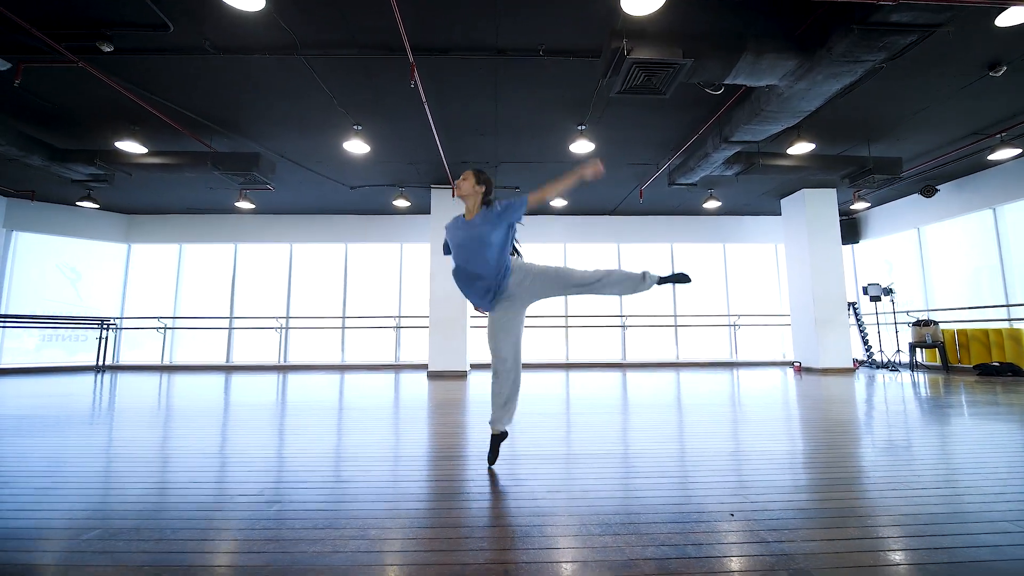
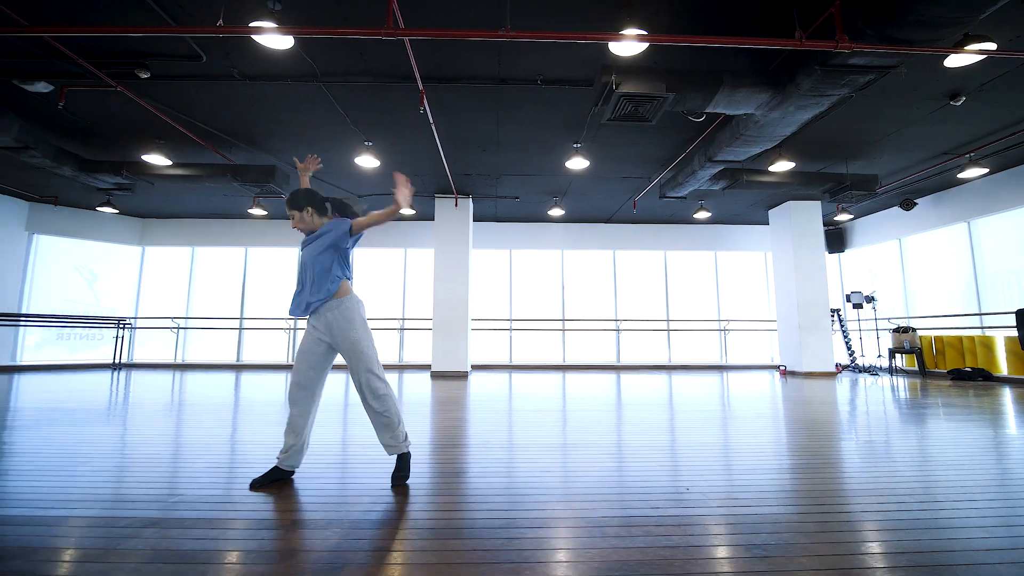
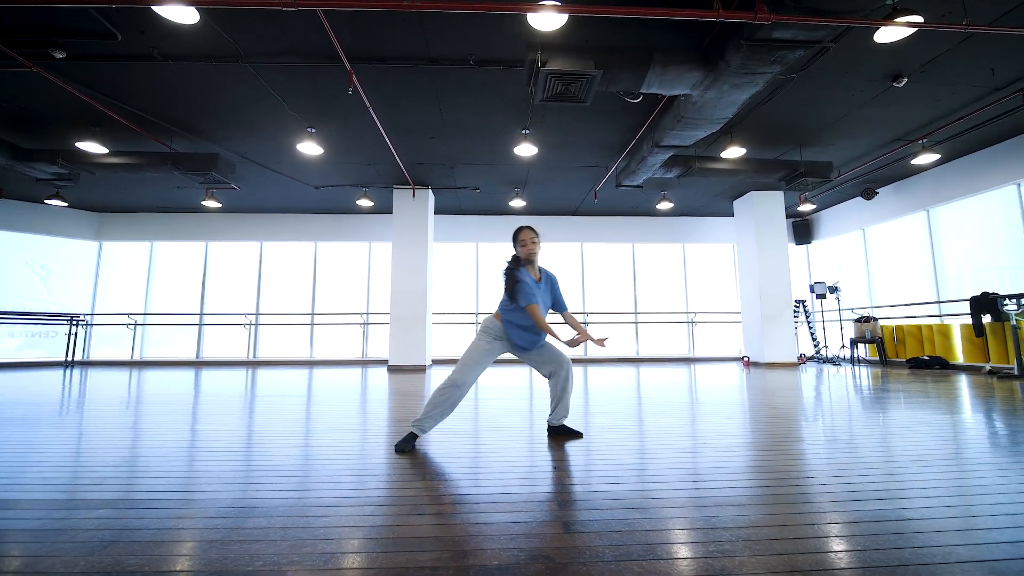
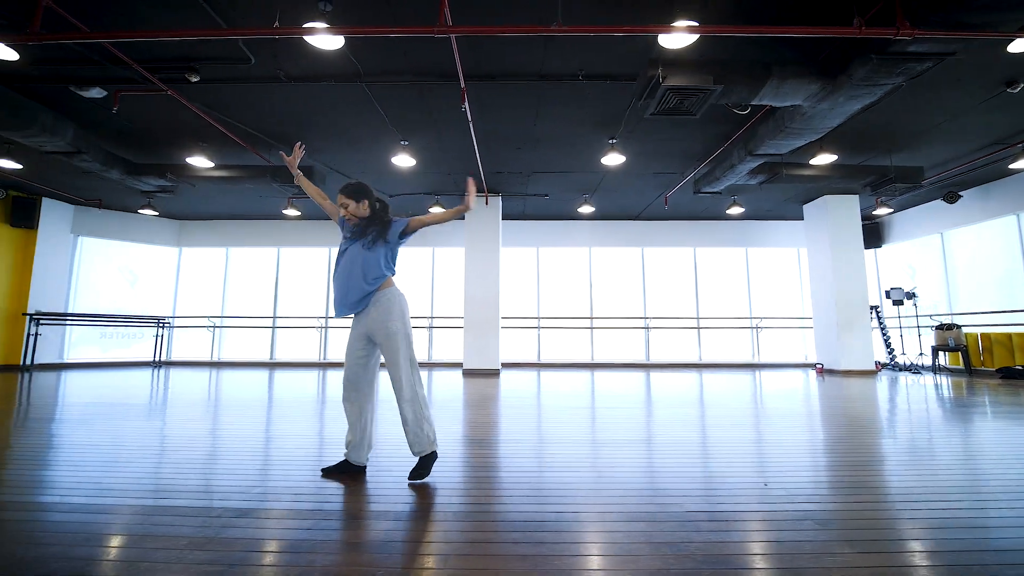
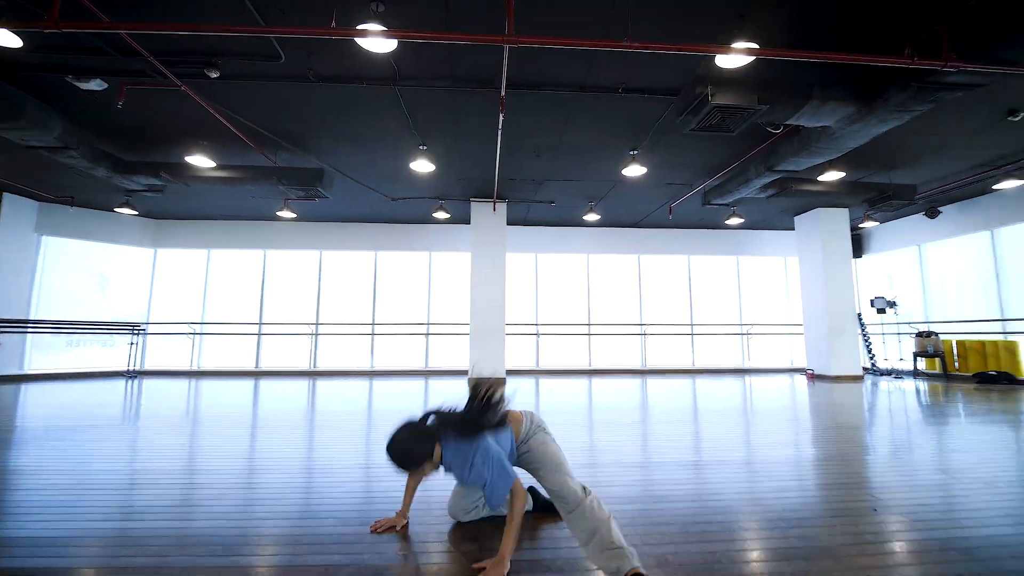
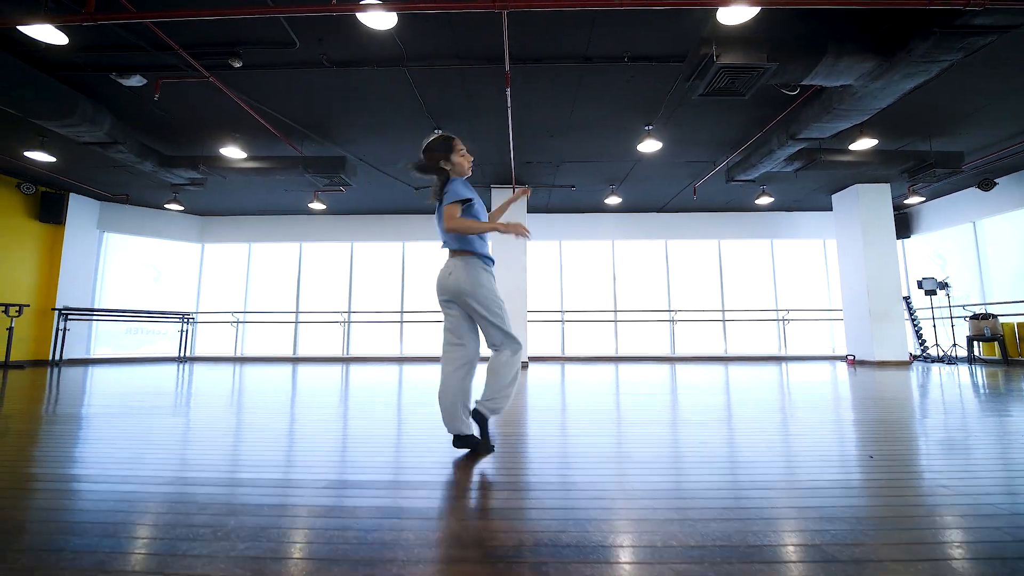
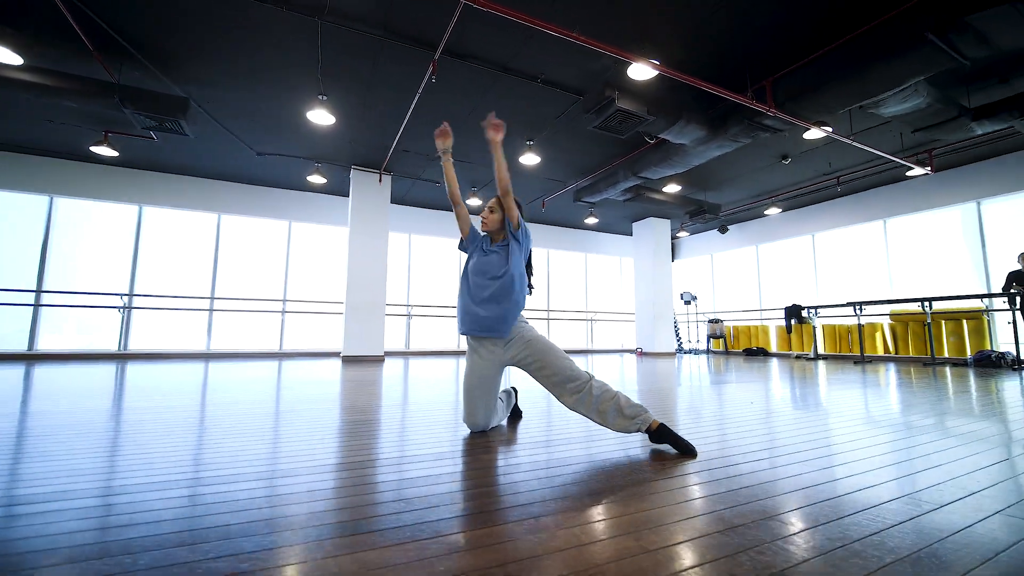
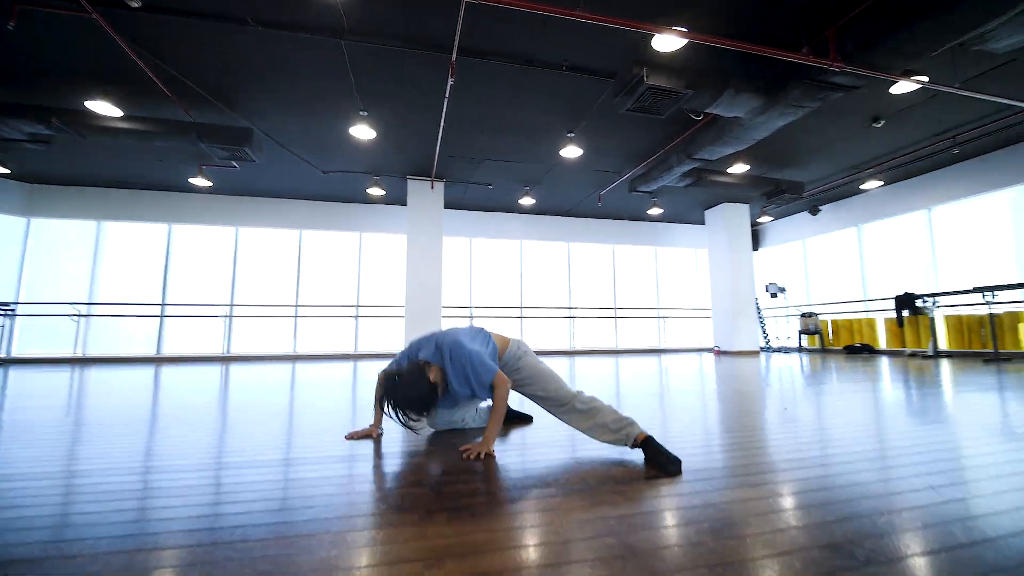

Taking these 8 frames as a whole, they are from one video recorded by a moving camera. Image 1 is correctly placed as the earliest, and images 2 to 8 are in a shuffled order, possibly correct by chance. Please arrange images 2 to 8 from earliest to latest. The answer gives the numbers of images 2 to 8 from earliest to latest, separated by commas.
3, 2, 4, 6, 5, 8, 7
